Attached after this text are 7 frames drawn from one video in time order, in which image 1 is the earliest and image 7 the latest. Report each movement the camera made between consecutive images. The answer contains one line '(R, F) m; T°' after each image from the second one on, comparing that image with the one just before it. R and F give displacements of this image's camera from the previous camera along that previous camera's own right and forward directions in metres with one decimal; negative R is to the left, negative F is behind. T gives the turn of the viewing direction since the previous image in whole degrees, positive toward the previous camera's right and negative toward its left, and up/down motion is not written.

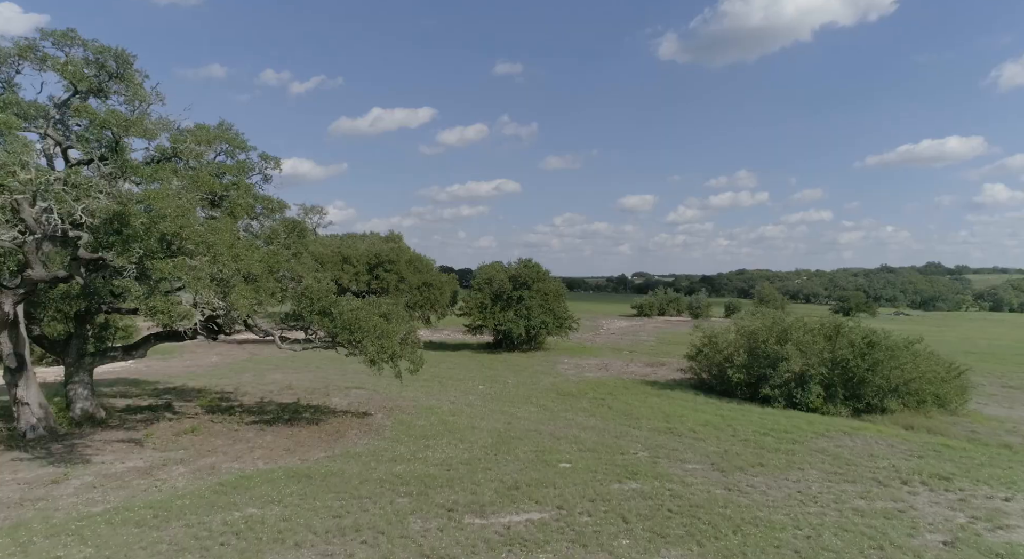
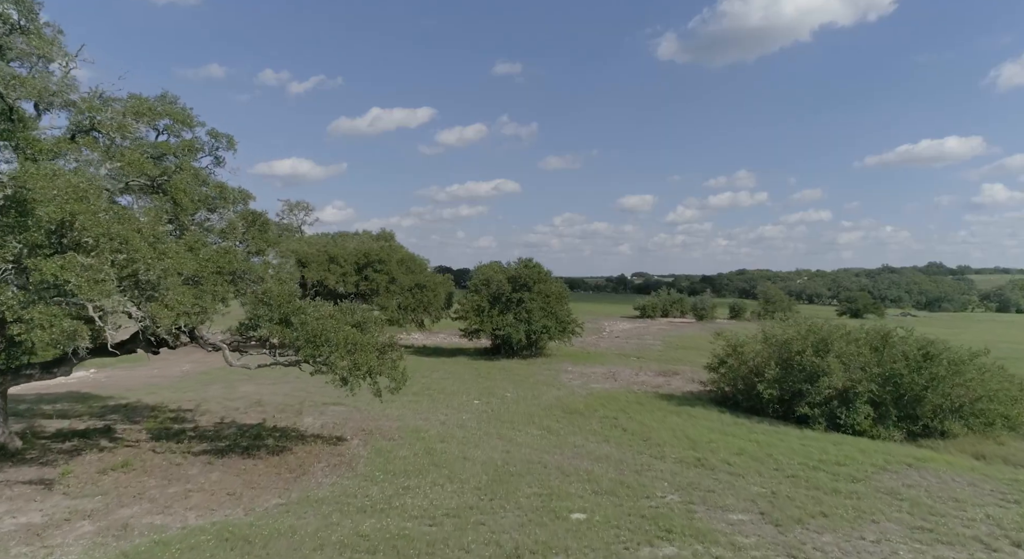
(0.0, +3.2) m; 0°
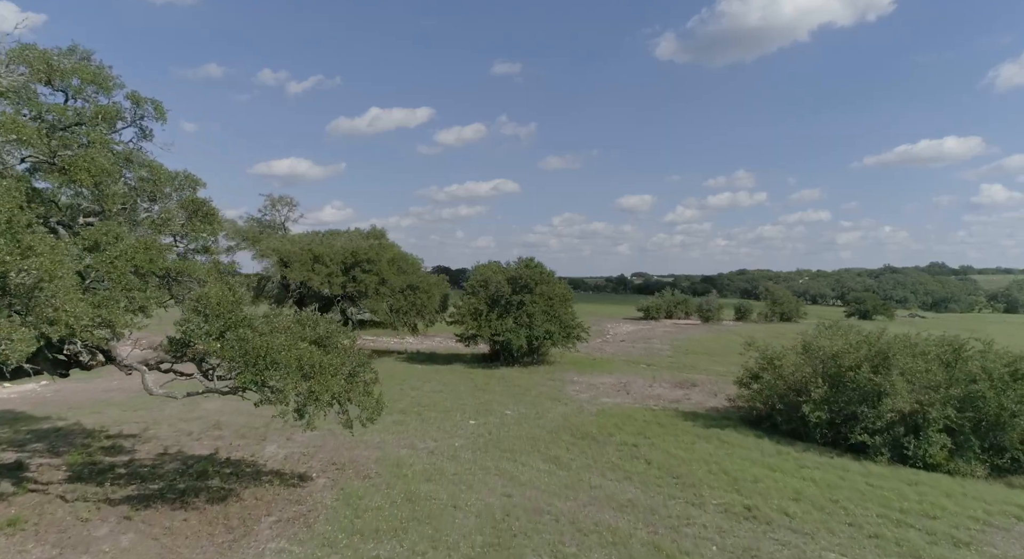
(-0.1, +3.4) m; 0°
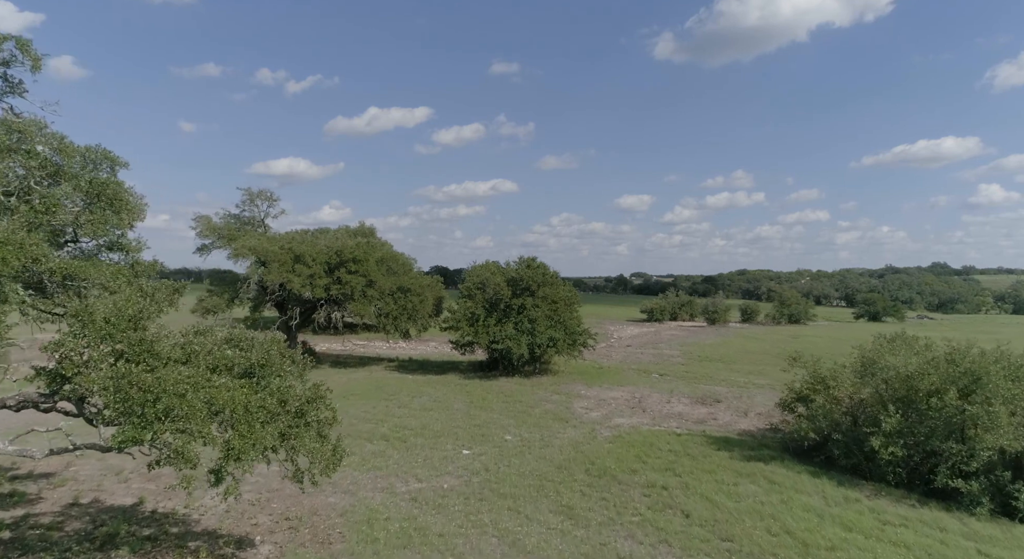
(-0.1, +3.6) m; 0°
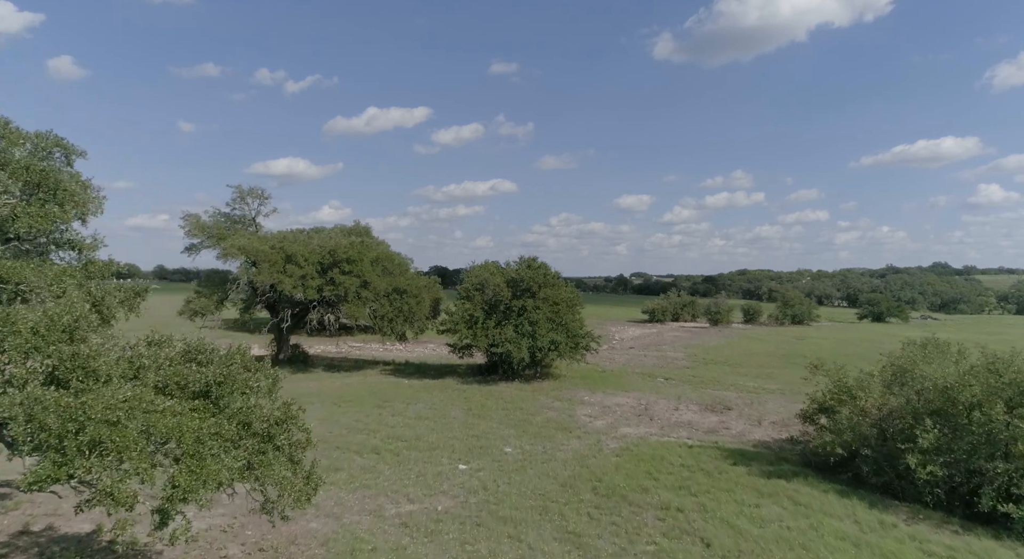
(0.0, +1.4) m; 0°
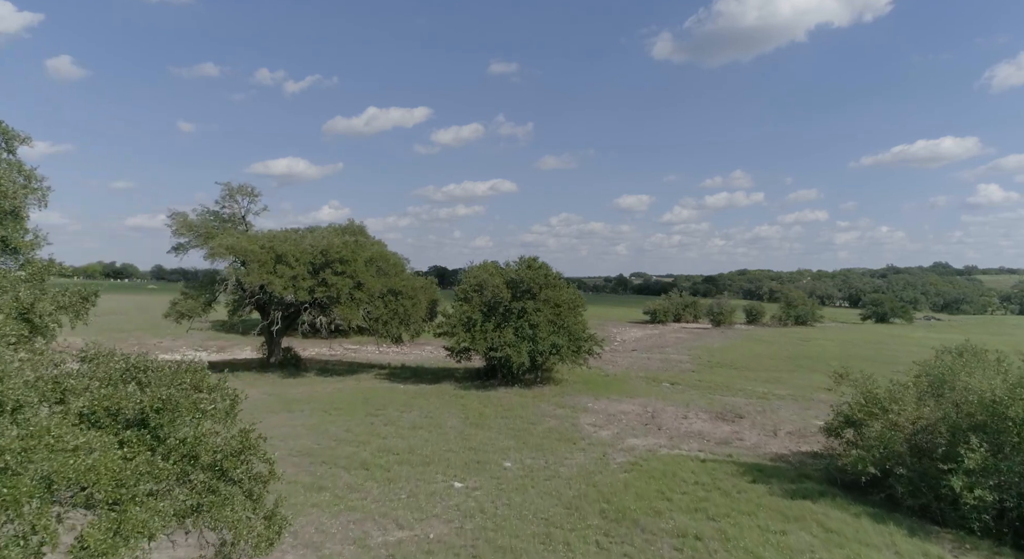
(0.0, +1.4) m; 0°
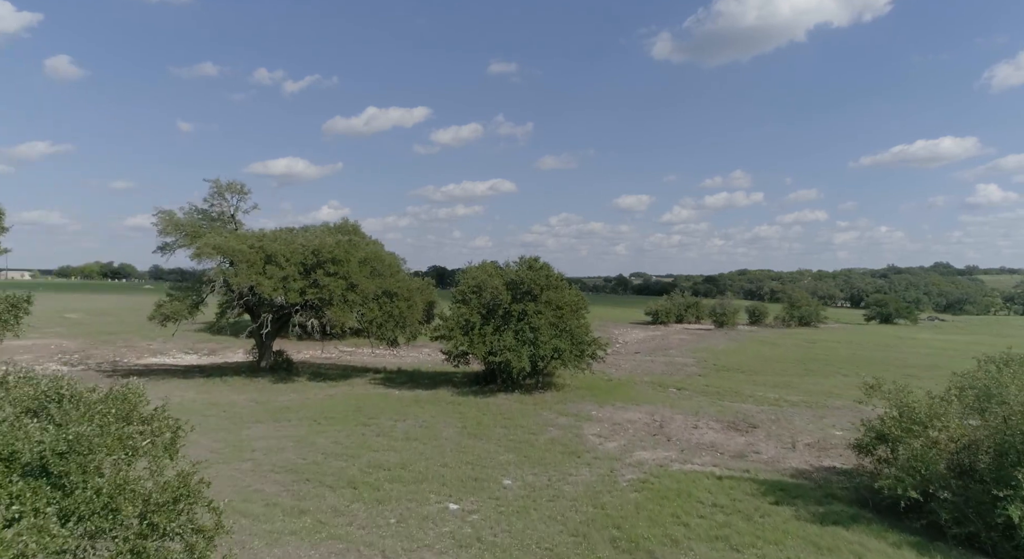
(0.0, +1.4) m; 0°
